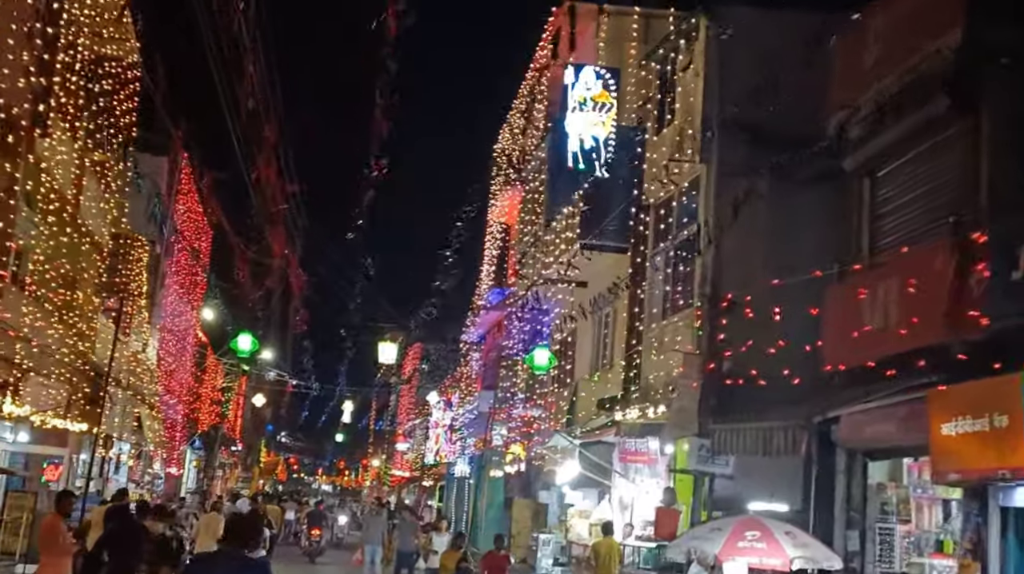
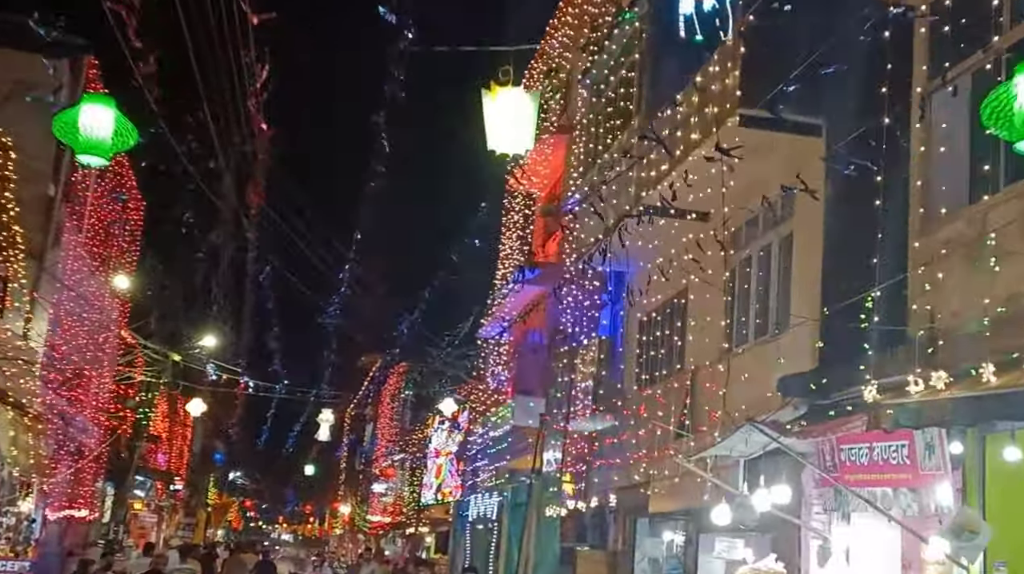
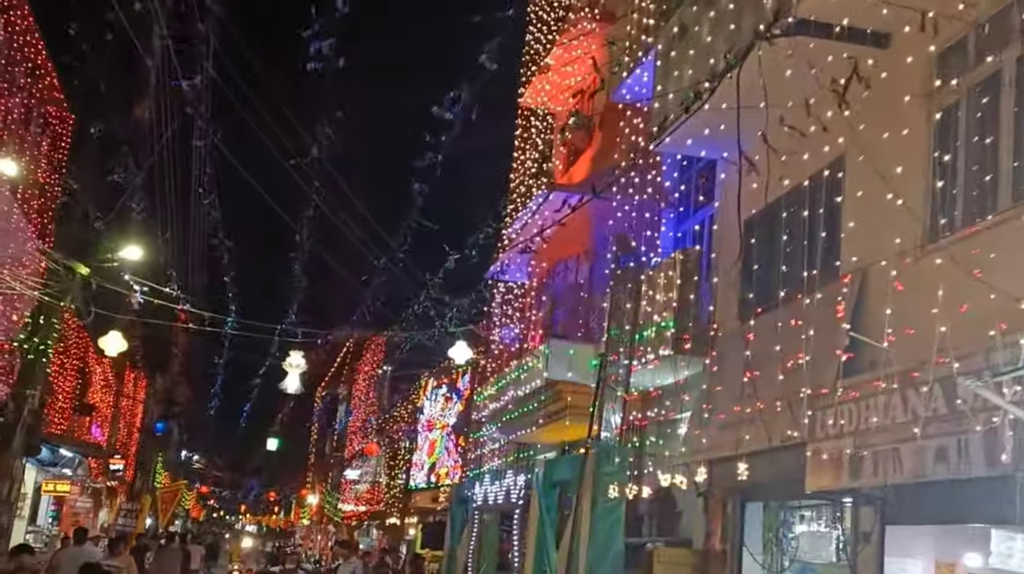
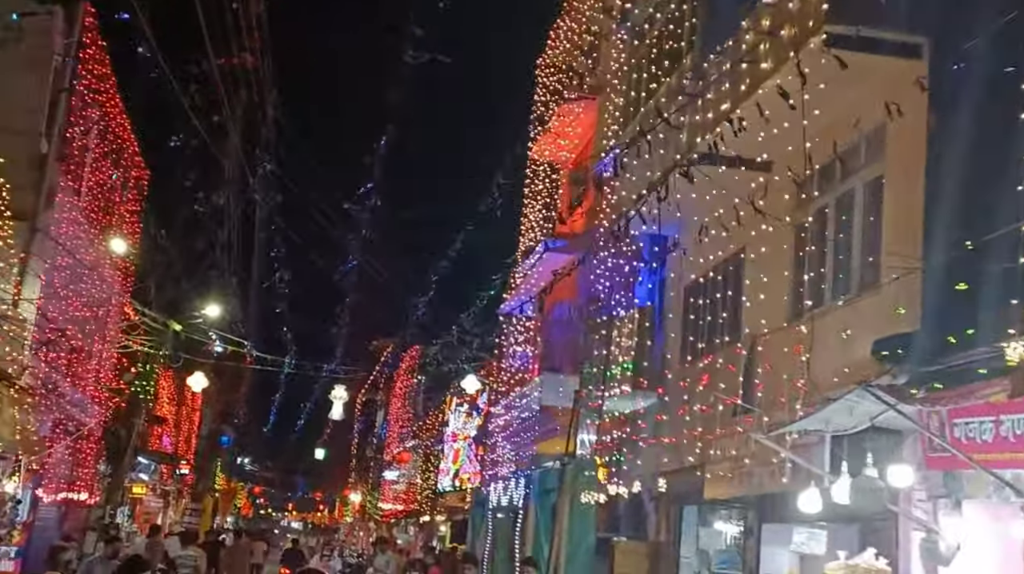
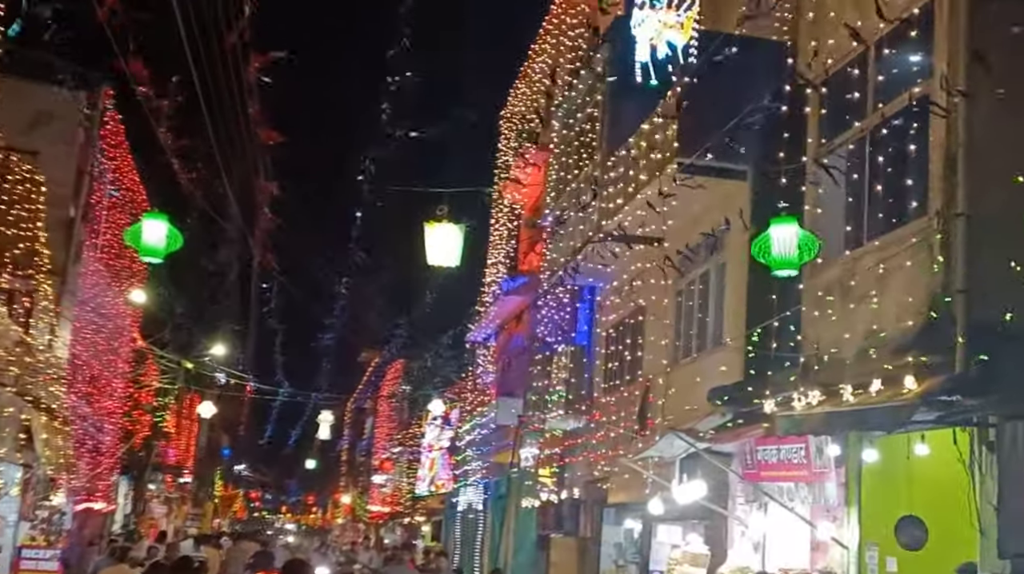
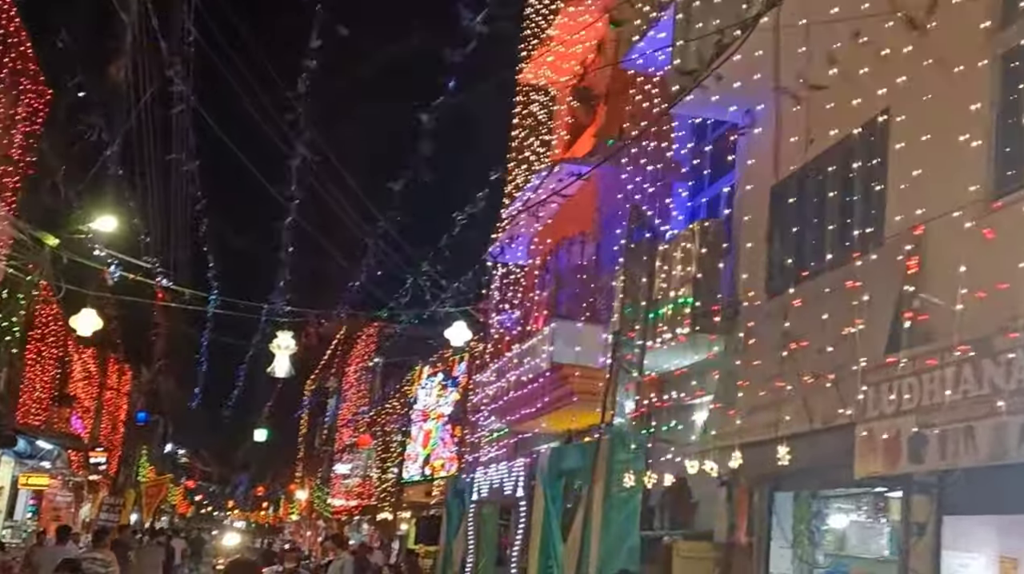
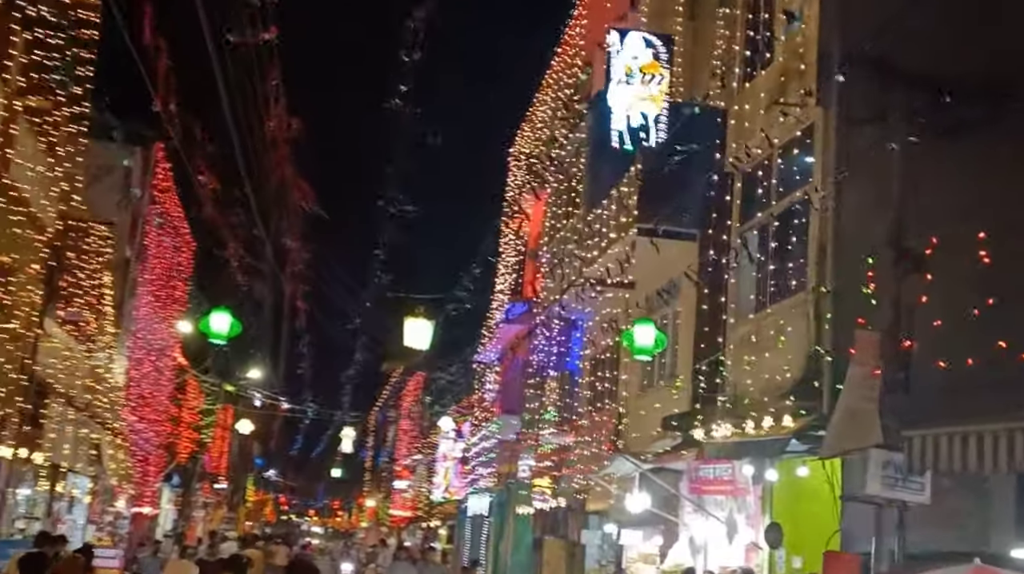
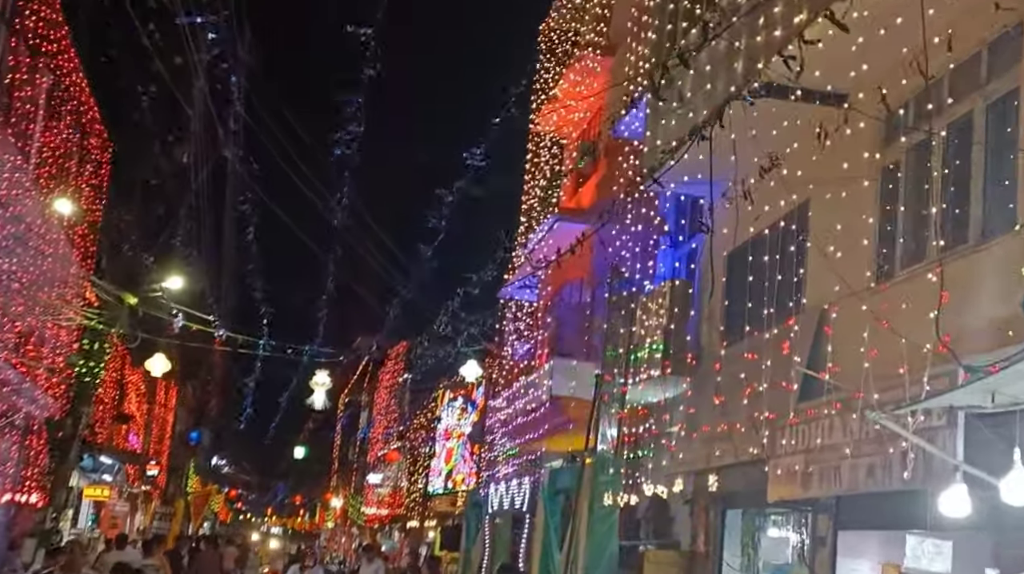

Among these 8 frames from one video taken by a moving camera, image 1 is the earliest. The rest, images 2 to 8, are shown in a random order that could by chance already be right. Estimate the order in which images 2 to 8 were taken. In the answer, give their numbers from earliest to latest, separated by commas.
7, 5, 2, 4, 8, 3, 6
